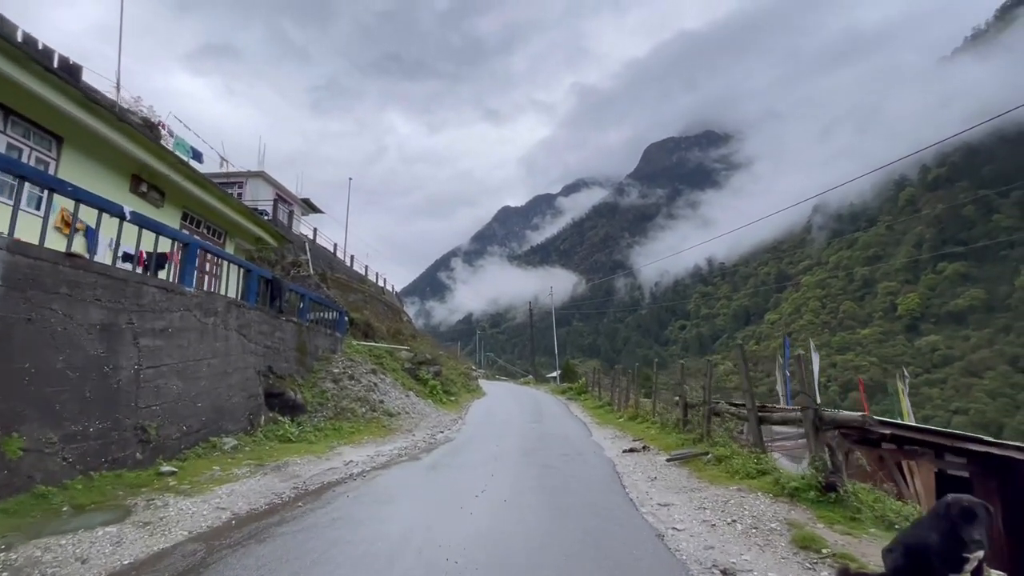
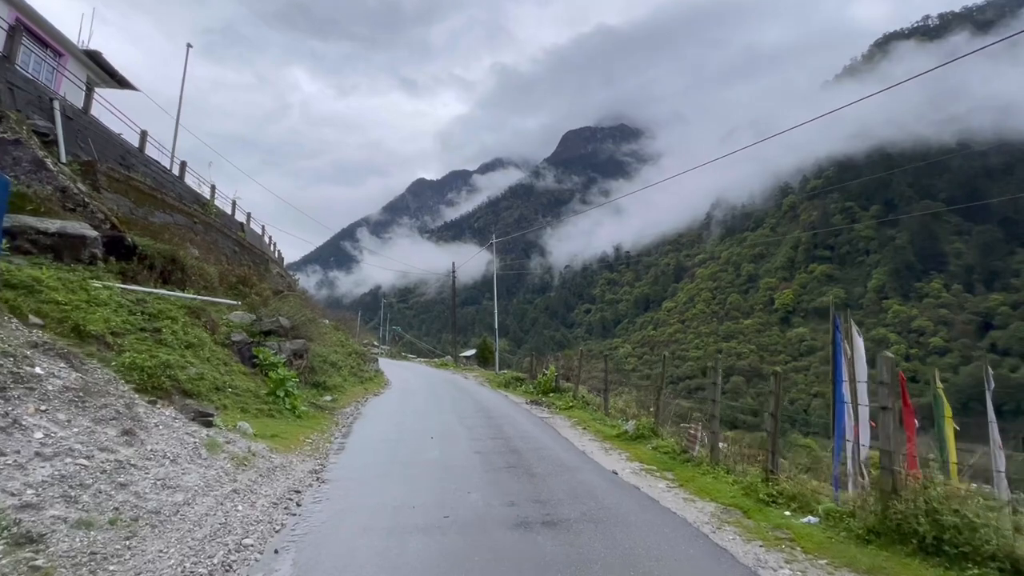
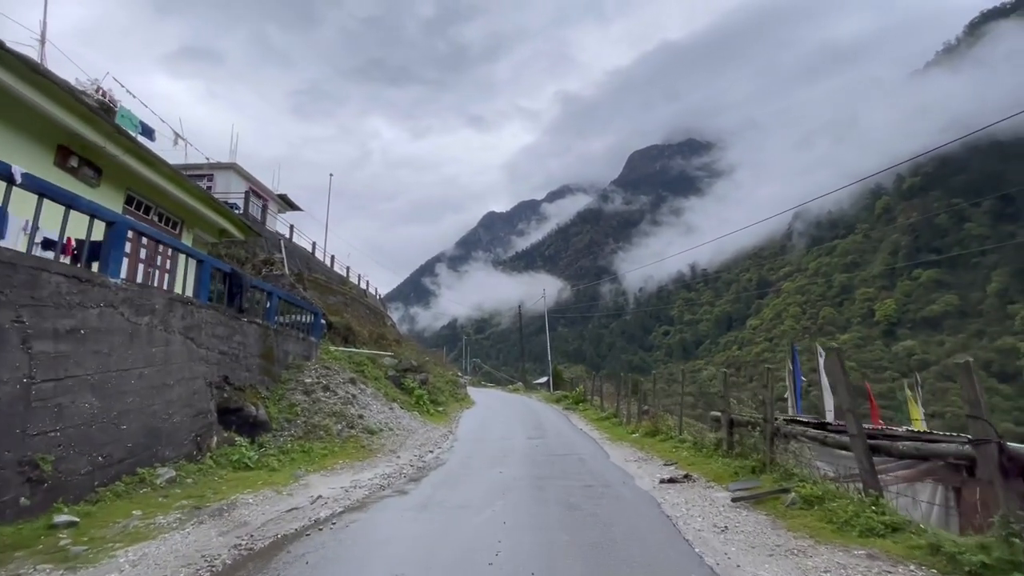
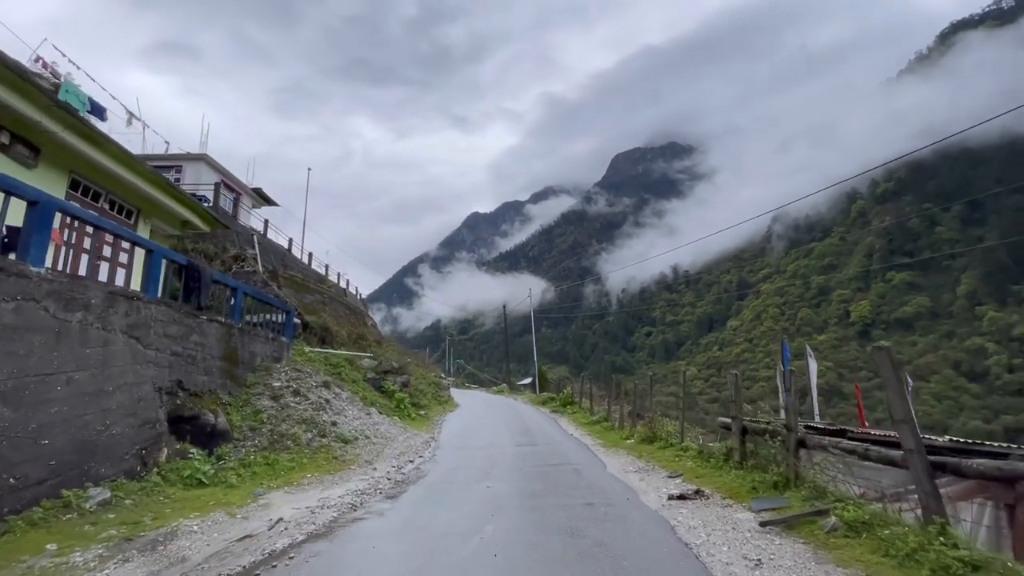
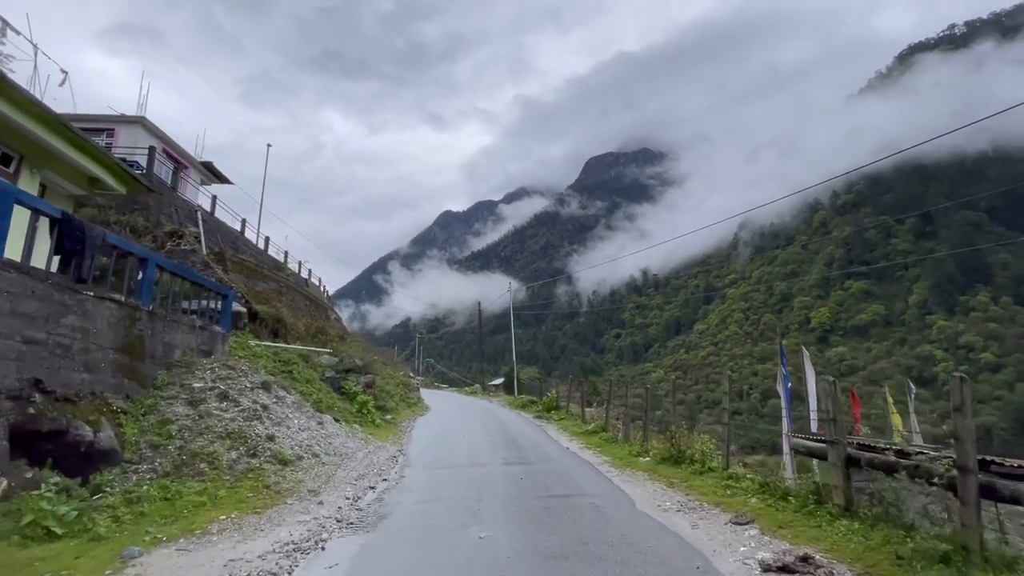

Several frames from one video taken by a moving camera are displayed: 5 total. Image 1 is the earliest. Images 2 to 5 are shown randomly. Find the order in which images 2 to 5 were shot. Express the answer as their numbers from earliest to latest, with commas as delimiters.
3, 4, 5, 2
